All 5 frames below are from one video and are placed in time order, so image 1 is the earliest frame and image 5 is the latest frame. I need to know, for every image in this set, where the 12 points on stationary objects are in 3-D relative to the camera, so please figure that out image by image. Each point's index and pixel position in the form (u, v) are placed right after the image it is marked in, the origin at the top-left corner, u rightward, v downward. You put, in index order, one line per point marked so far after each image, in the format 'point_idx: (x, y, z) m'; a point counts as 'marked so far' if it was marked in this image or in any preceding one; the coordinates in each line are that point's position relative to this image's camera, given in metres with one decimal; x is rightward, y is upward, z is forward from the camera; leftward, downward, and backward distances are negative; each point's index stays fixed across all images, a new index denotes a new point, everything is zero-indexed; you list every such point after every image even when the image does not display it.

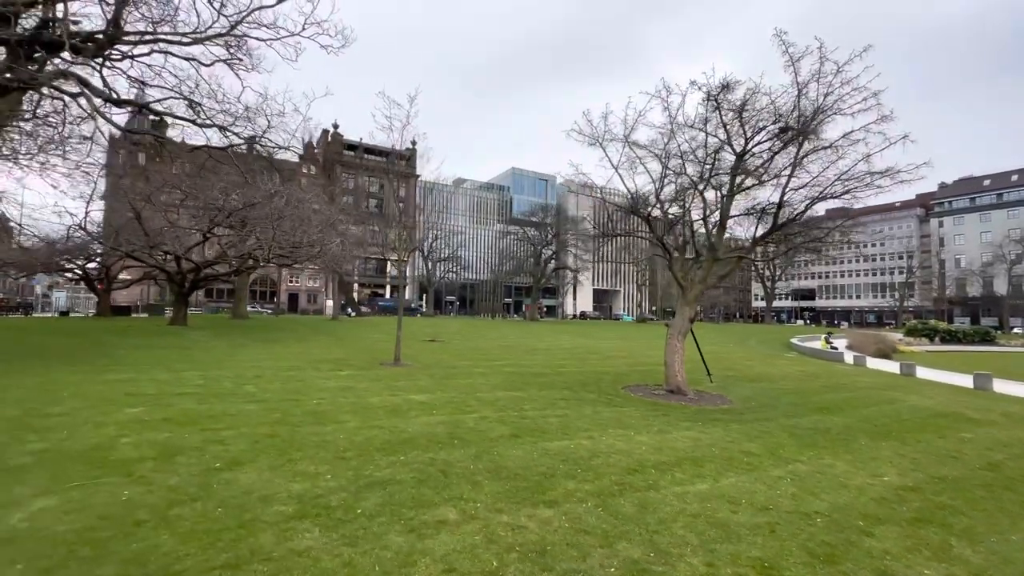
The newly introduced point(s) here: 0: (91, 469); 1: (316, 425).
0: (-3.7, -1.6, +4.3) m
1: (-2.4, -1.7, +6.1) m
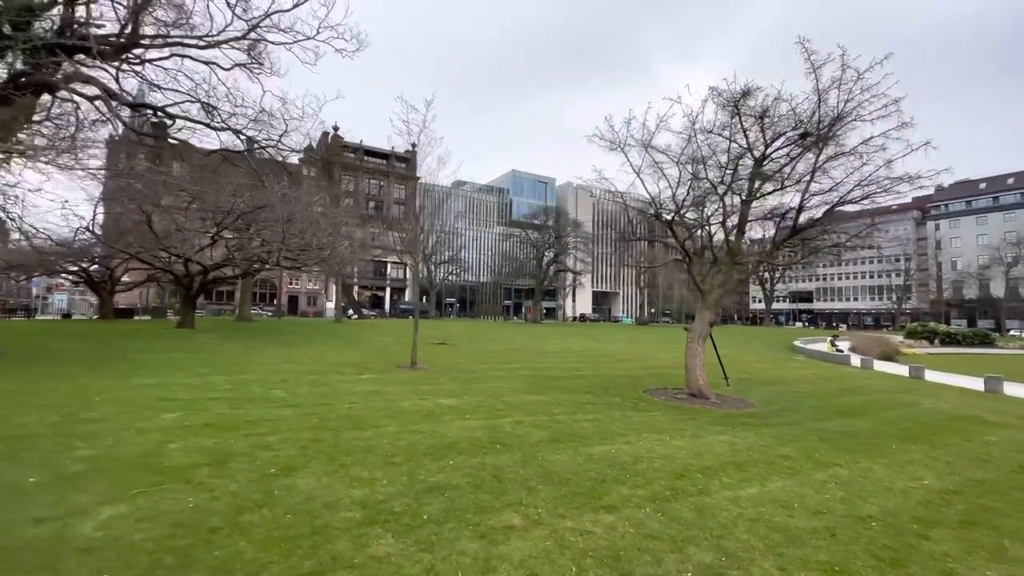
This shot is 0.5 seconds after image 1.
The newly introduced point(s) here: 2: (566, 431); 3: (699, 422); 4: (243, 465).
0: (-3.2, -1.7, +4.3) m
1: (-1.9, -1.8, +6.1) m
2: (+0.7, -2.0, +6.5) m
3: (+3.0, -2.2, +7.7) m
4: (-2.6, -1.7, +4.6) m
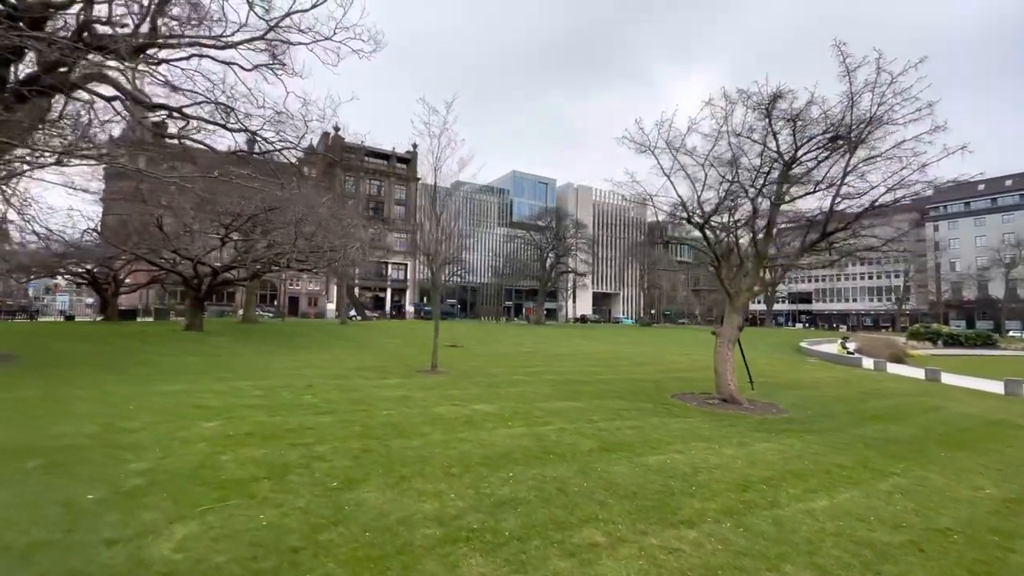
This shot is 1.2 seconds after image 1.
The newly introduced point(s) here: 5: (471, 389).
0: (-2.6, -1.7, +4.1) m
1: (-1.3, -1.9, +5.9) m
2: (+1.4, -2.0, +6.4) m
3: (+3.6, -2.3, +7.6) m
4: (-2.0, -1.8, +4.5) m
5: (-0.9, -2.1, +9.9) m
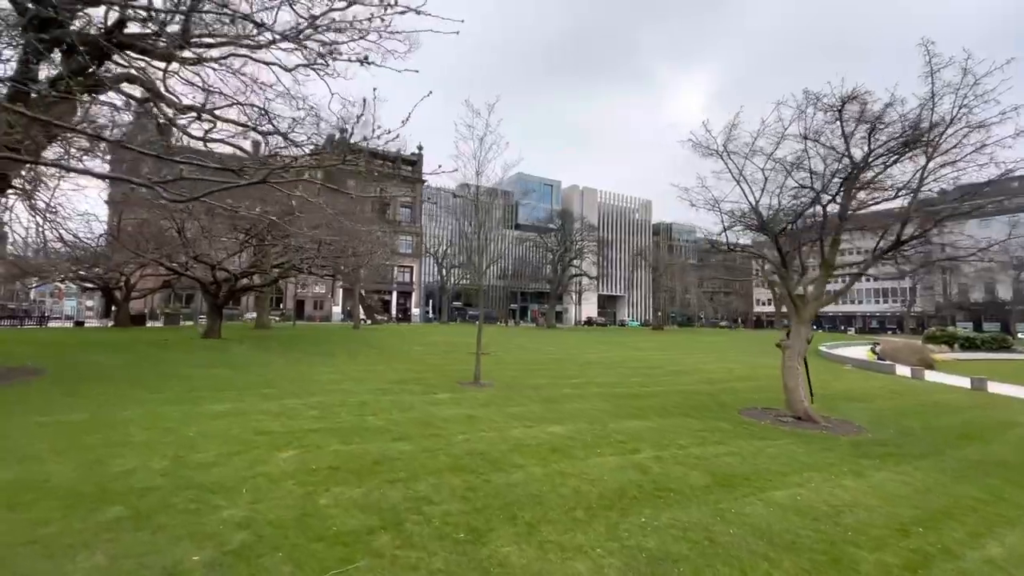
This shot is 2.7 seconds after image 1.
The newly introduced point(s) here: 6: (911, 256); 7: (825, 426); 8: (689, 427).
0: (-1.4, -2.0, +3.6) m
1: (-0.1, -2.1, +5.4) m
2: (+2.6, -2.2, +5.9) m
3: (+4.8, -2.5, +7.1) m
4: (-0.7, -2.0, +4.0) m
5: (+0.4, -2.3, +9.4) m
6: (+8.8, +0.7, +10.5) m
7: (+6.0, -2.6, +9.2) m
8: (+3.0, -2.4, +8.3) m
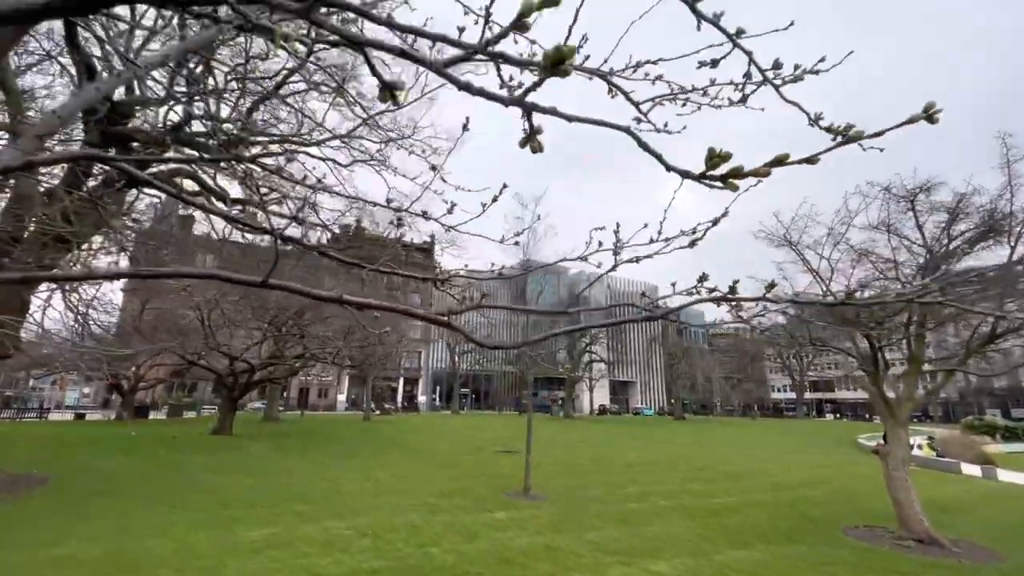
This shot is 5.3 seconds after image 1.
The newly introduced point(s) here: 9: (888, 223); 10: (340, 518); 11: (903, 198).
0: (-0.2, -2.7, +2.5) m
1: (+1.1, -3.2, +4.3) m
2: (+3.8, -3.4, +4.7) m
3: (+6.1, -3.8, +5.8) m
4: (+0.5, -2.8, +2.8) m
5: (+1.6, -4.1, +8.1) m
6: (+10.1, -1.3, +9.8) m
7: (+7.3, -4.3, +7.8) m
8: (+4.3, -4.0, +7.0) m
9: (+7.5, +1.3, +9.4) m
10: (-3.0, -3.9, +8.3) m
11: (+7.6, +1.8, +9.3) m
